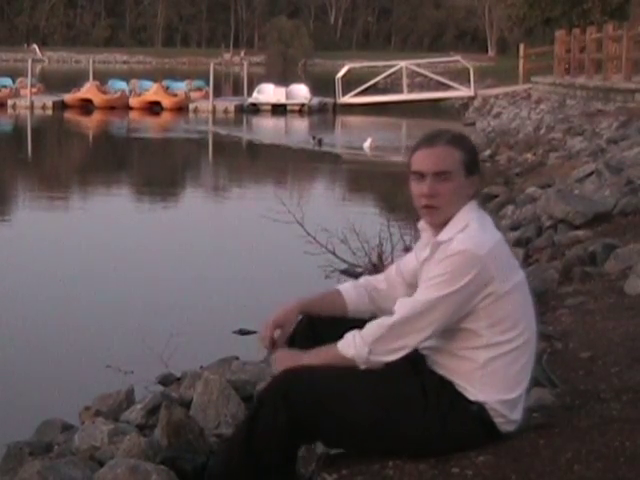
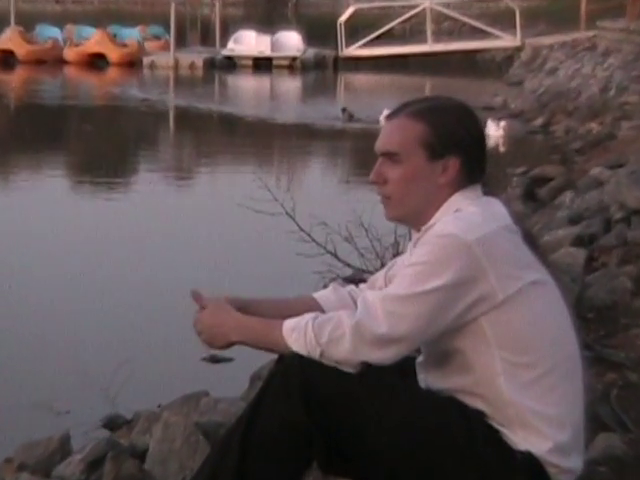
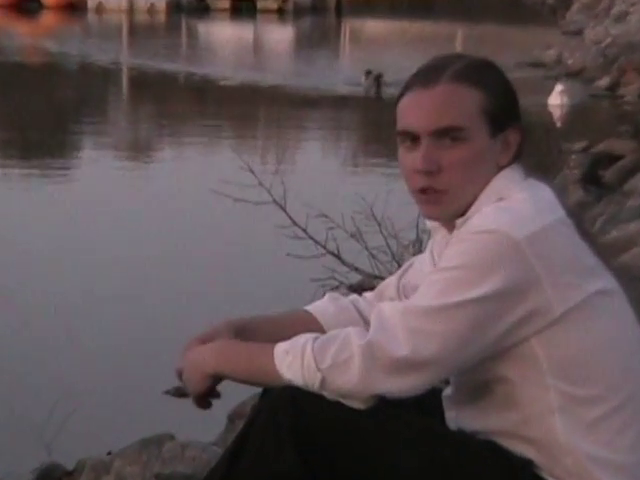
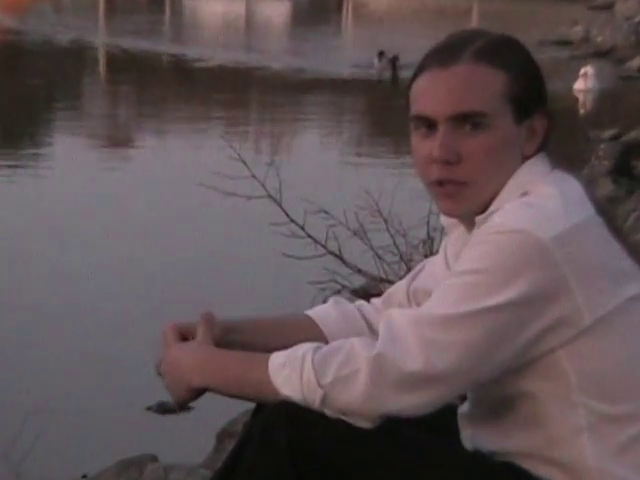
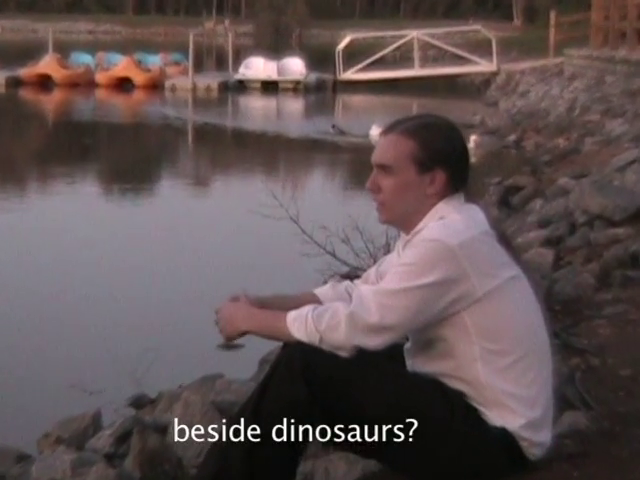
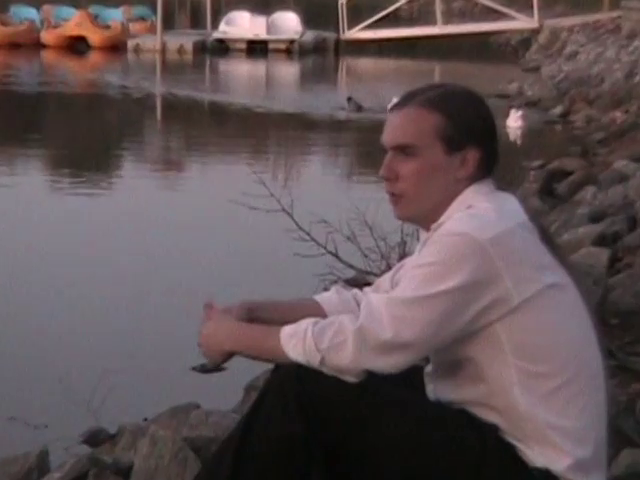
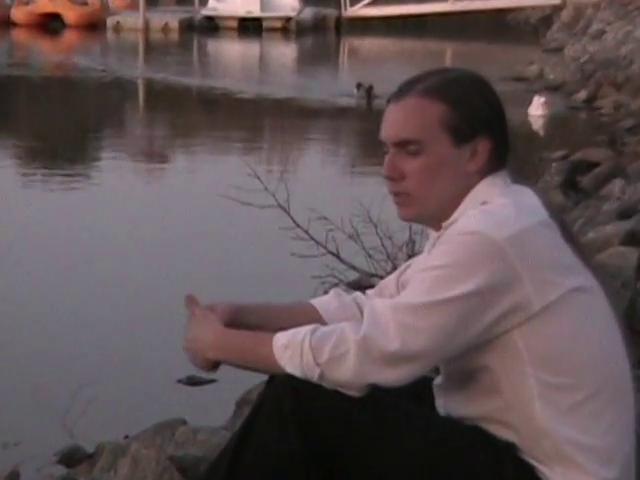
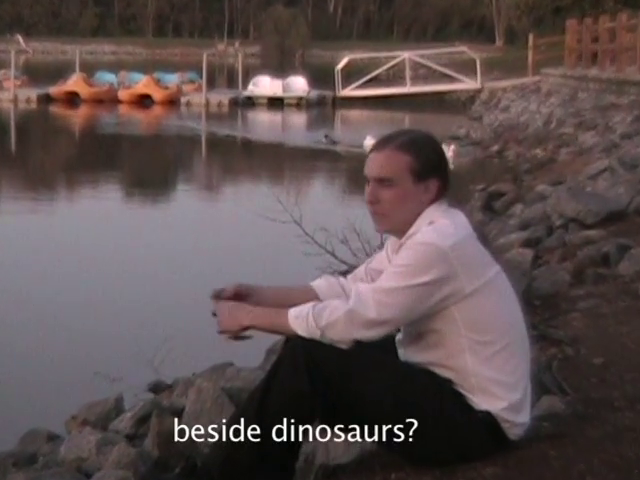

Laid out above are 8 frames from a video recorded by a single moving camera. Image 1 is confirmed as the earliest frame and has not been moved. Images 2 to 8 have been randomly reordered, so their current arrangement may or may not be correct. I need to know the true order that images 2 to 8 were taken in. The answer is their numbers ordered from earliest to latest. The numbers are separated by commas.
8, 5, 2, 6, 7, 3, 4
